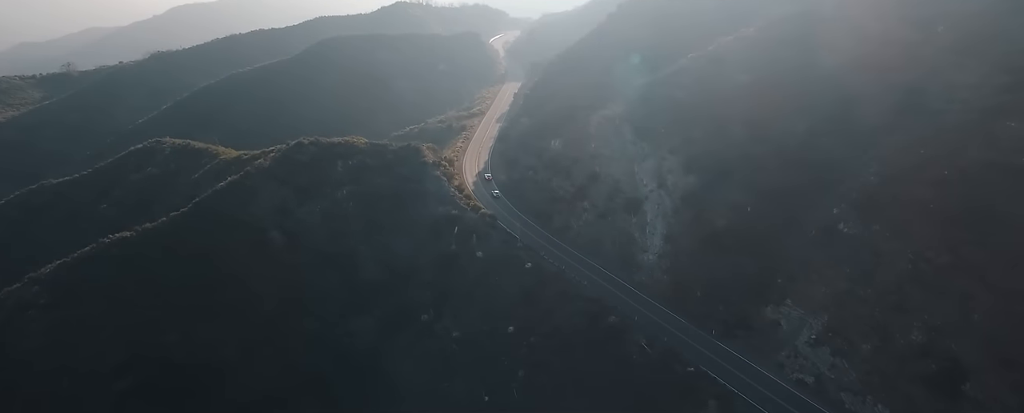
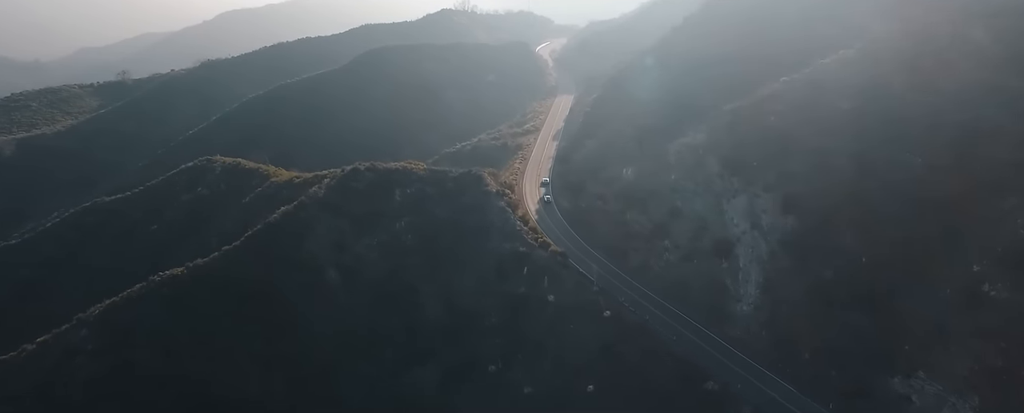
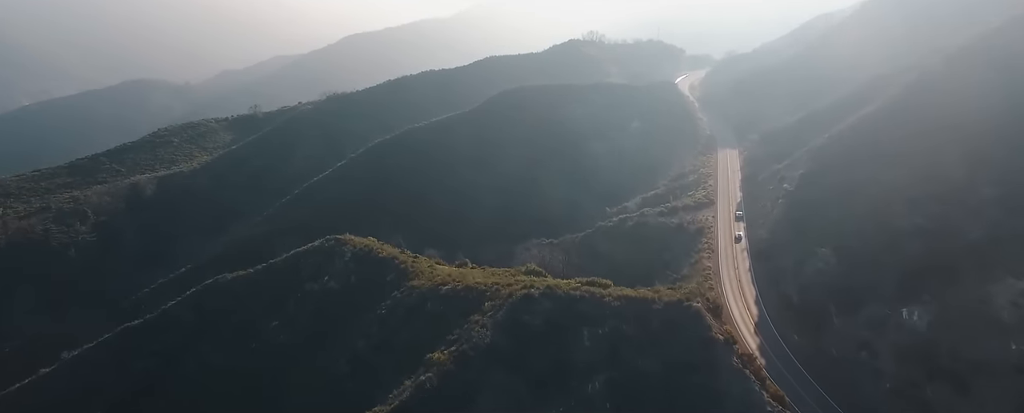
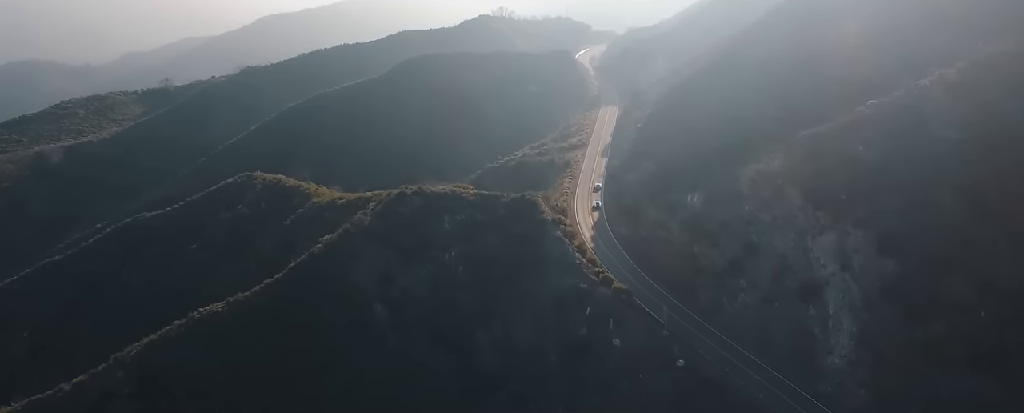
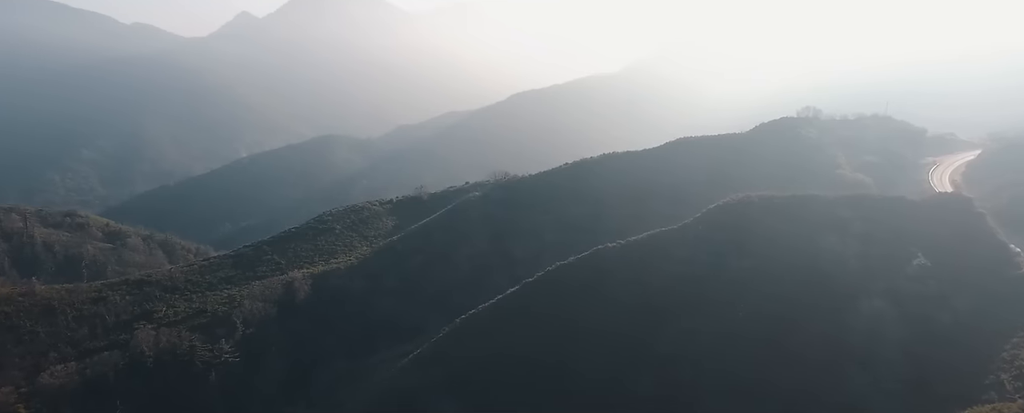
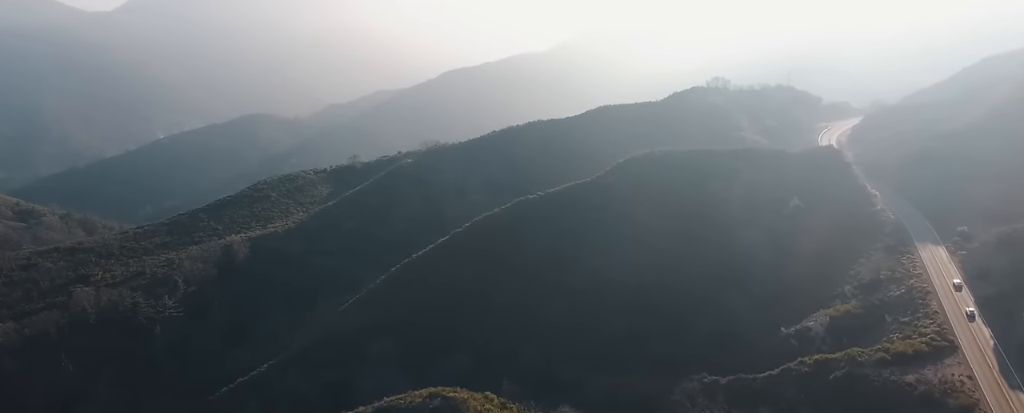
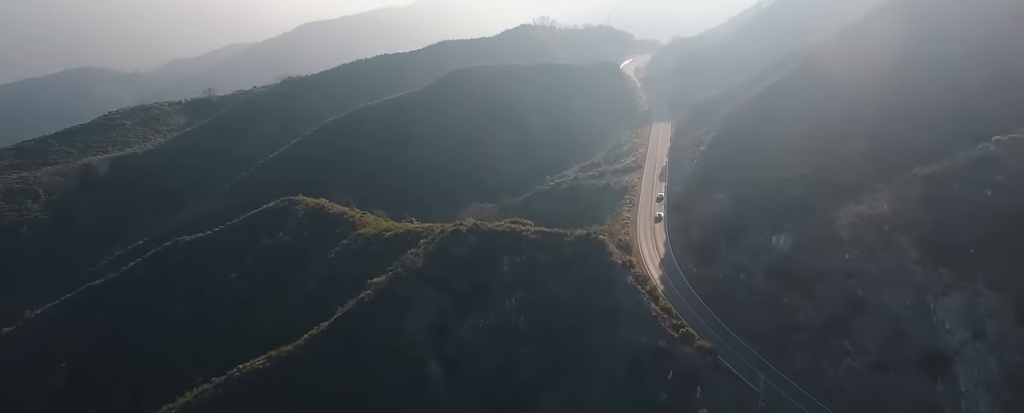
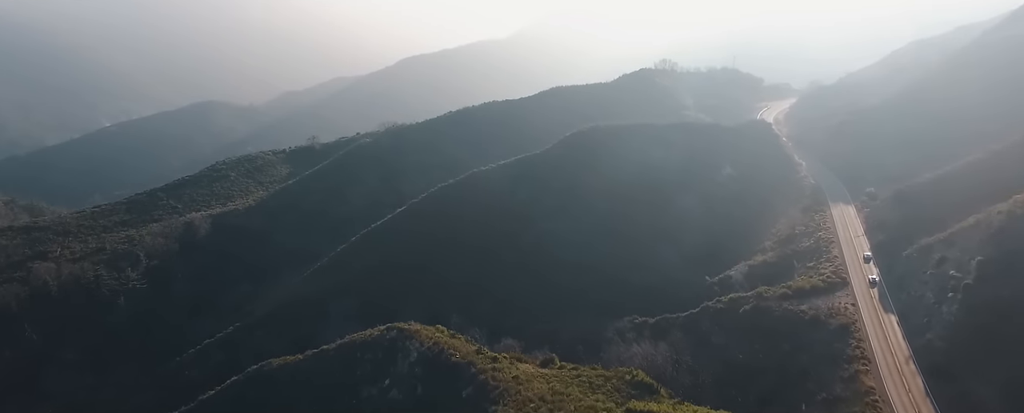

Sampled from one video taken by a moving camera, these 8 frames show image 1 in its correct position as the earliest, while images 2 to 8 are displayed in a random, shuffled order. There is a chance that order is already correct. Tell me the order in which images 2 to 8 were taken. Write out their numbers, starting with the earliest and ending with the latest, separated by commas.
2, 4, 7, 3, 8, 6, 5
